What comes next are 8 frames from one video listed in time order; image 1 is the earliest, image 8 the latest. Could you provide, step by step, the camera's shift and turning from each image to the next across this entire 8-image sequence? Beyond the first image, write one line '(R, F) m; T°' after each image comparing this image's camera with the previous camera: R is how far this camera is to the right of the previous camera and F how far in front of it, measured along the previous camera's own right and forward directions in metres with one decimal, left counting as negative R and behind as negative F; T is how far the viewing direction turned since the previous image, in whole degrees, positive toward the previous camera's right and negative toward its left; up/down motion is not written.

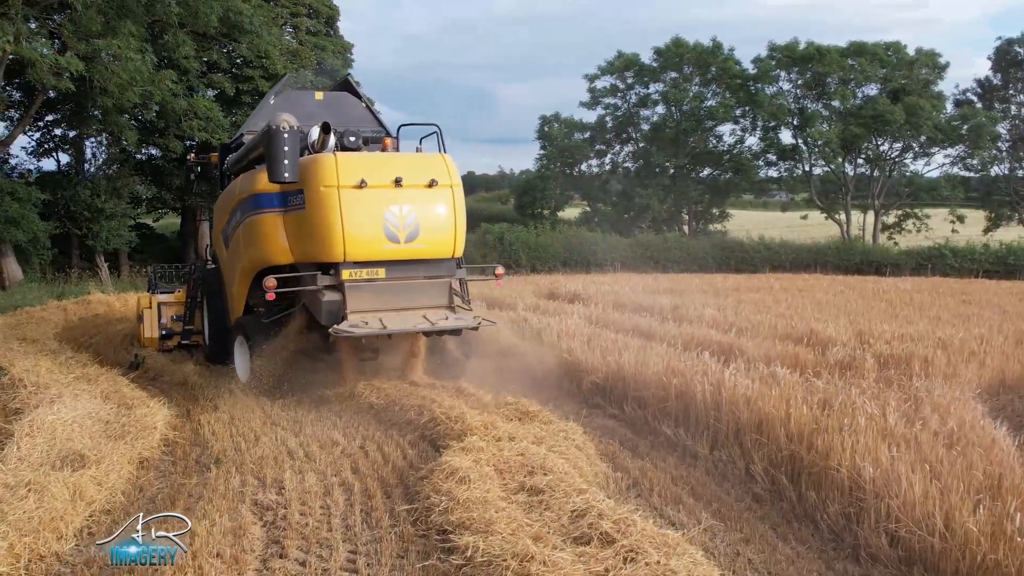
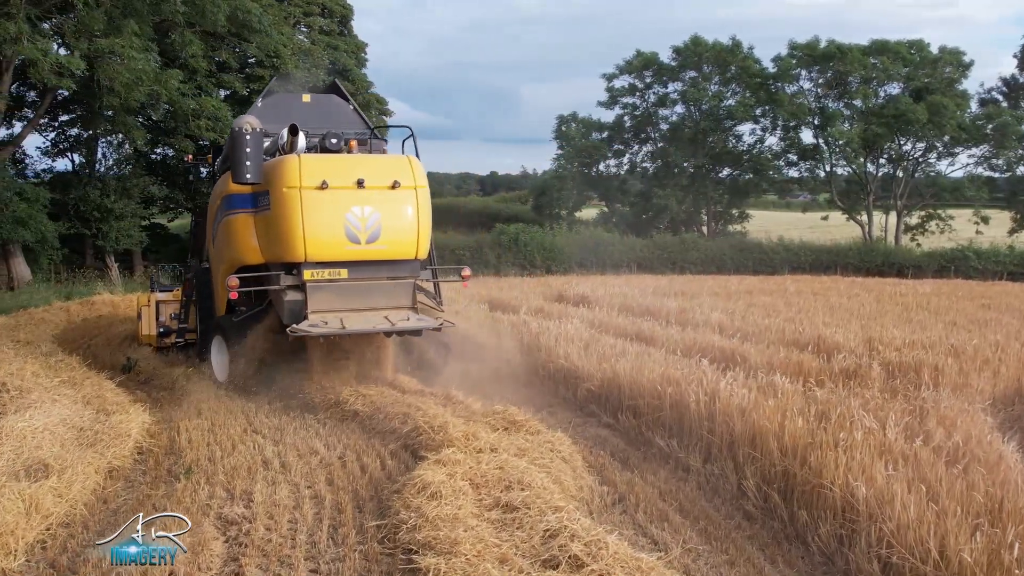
(+0.2, +0.2) m; -1°
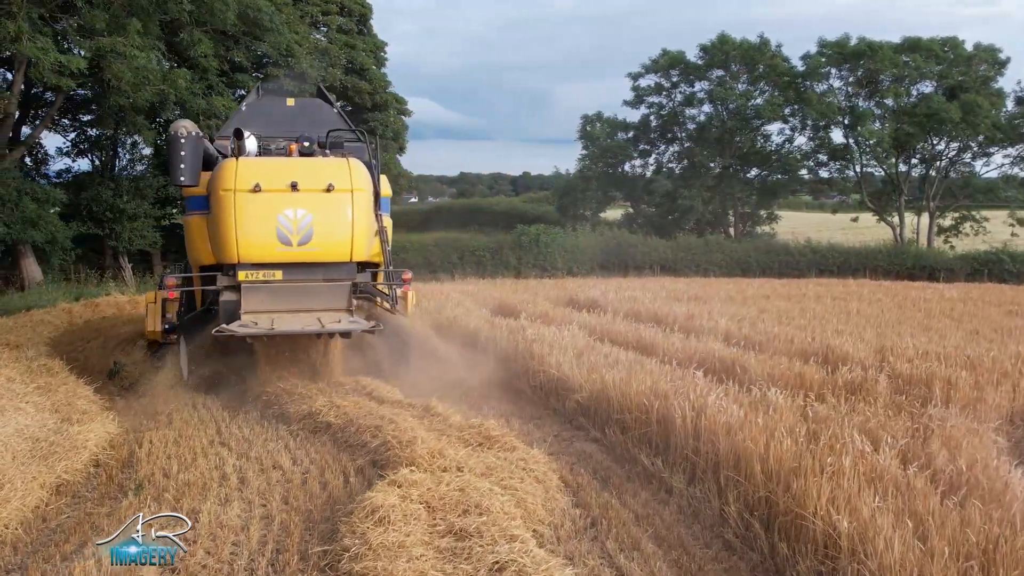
(+0.2, +0.3) m; -2°
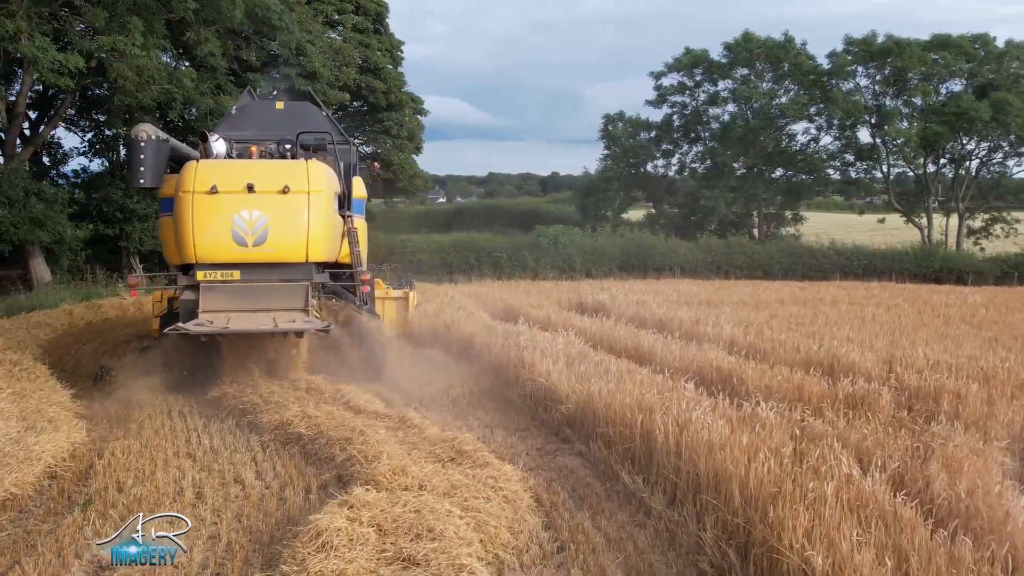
(+0.2, +0.2) m; -2°
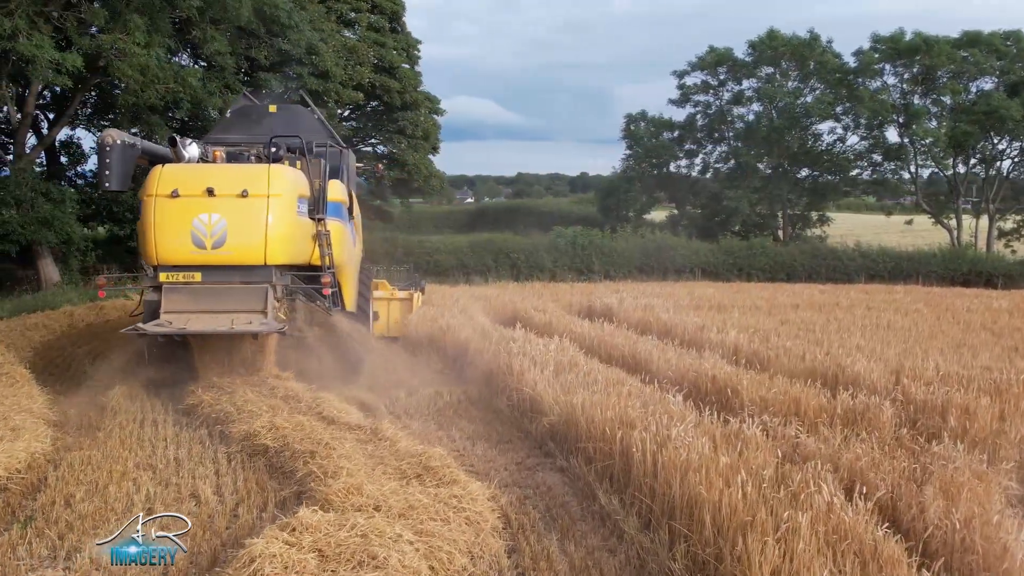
(+0.2, +0.2) m; -2°
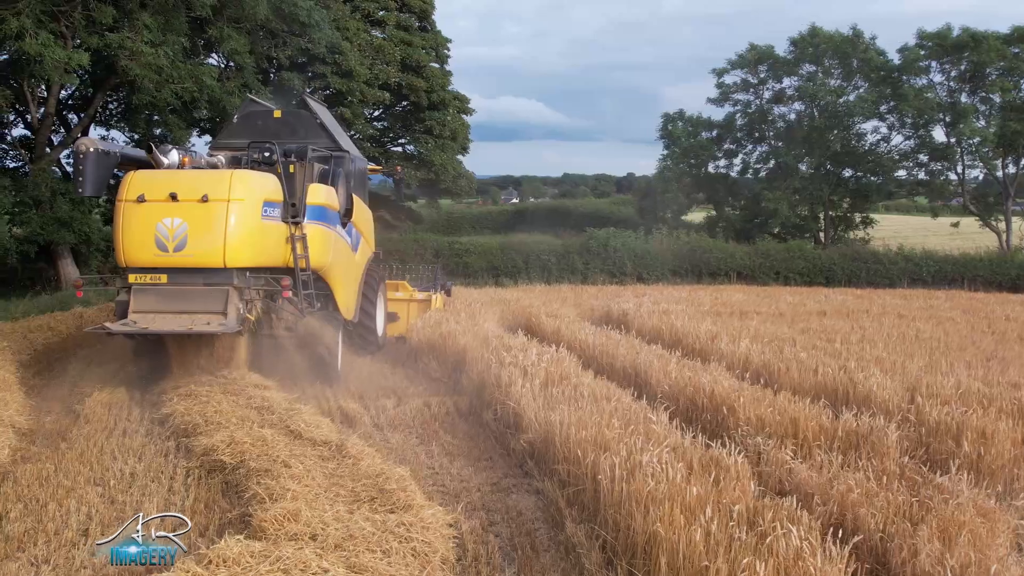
(+0.3, +0.3) m; -3°
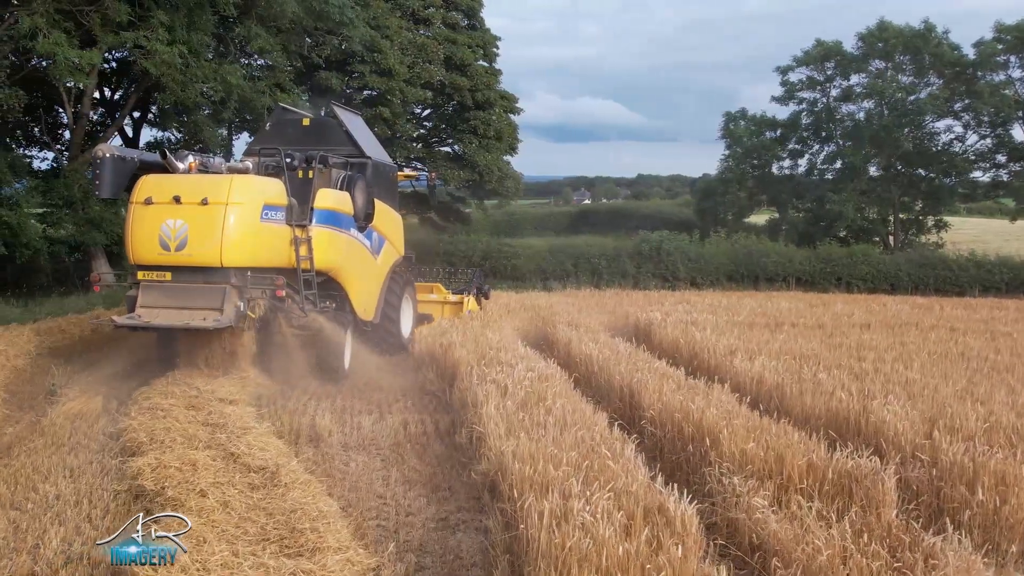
(+0.5, +0.4) m; -4°
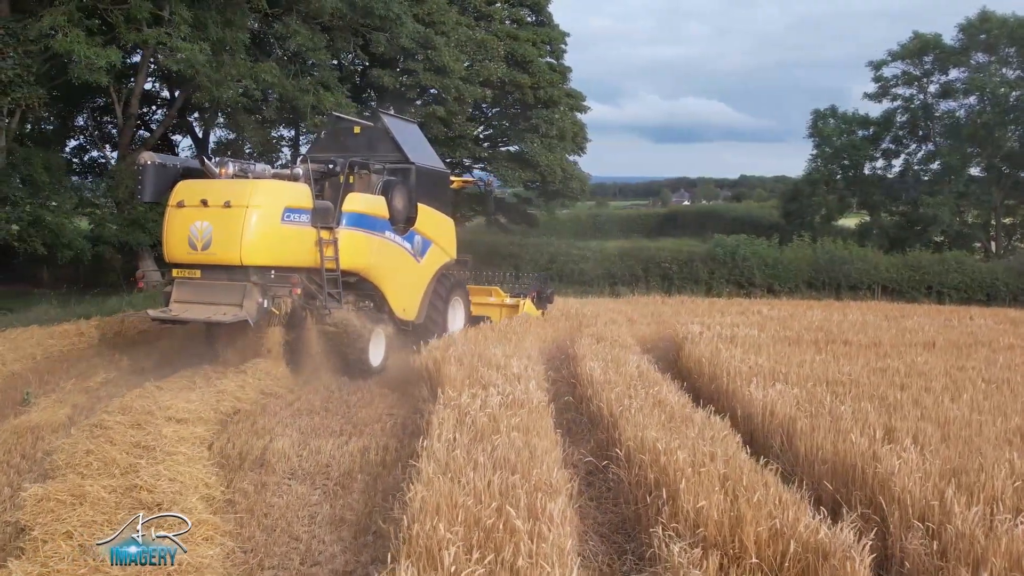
(+0.6, +0.6) m; -6°
